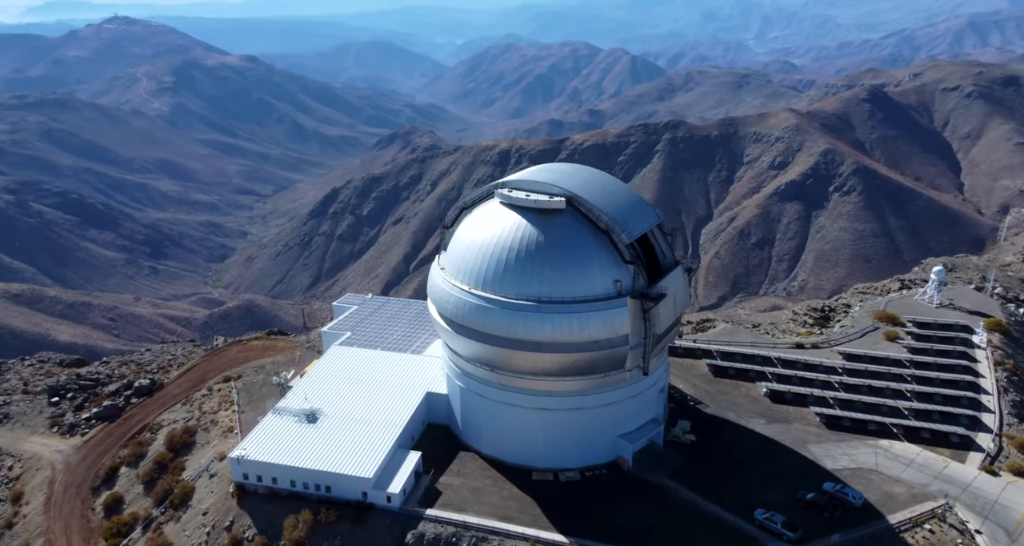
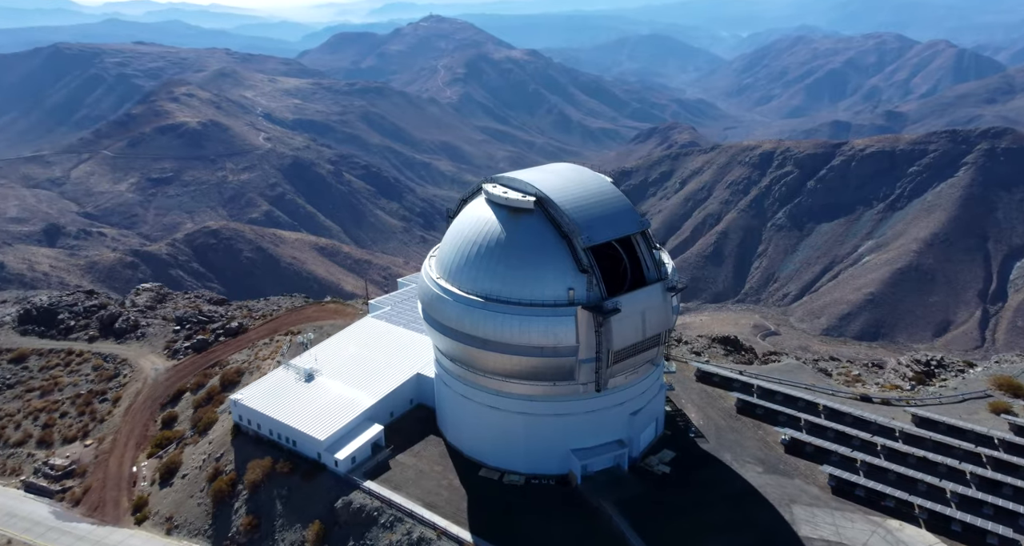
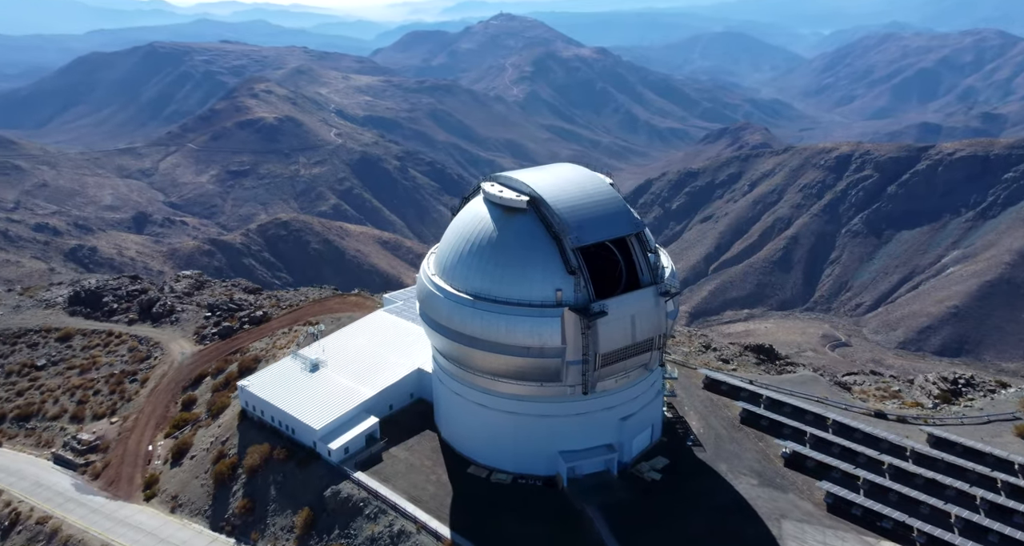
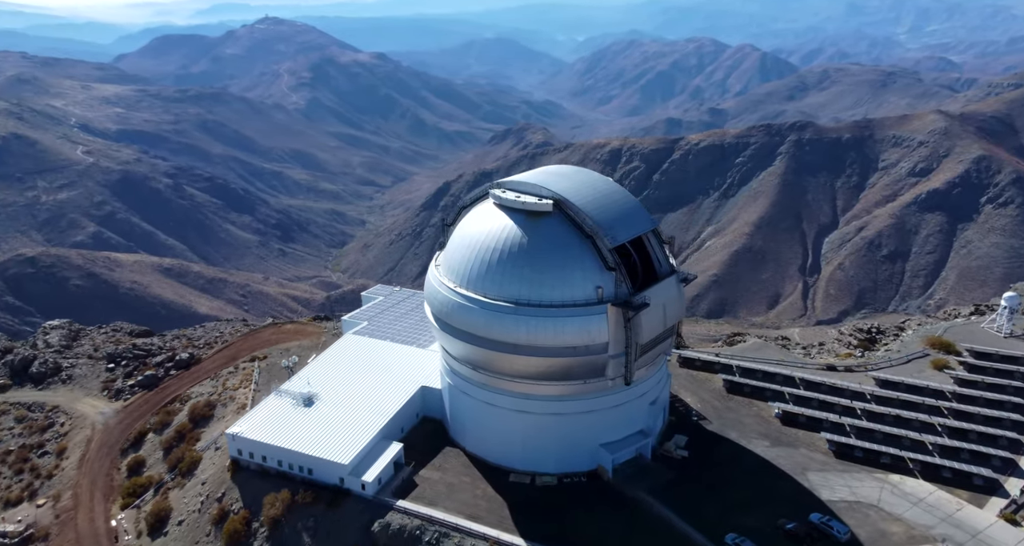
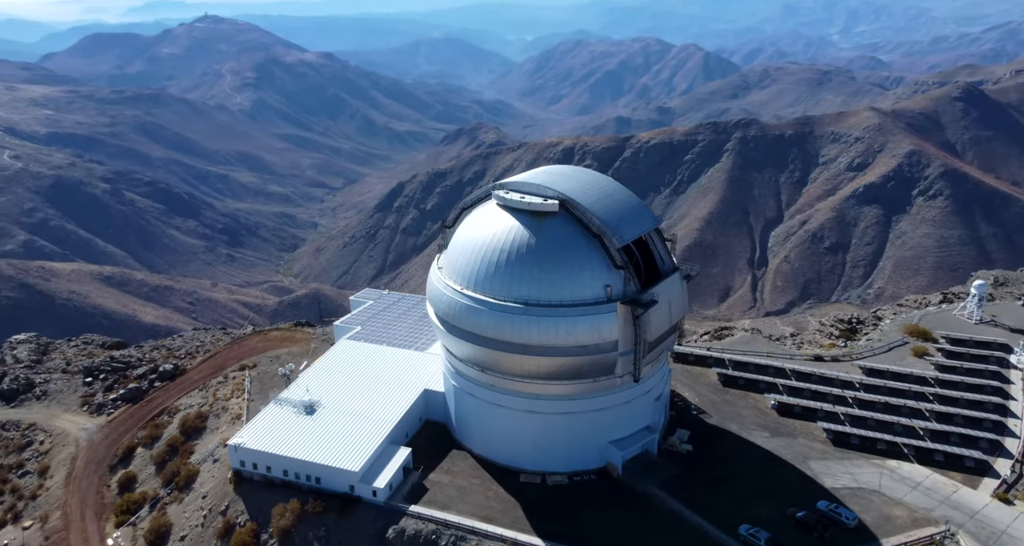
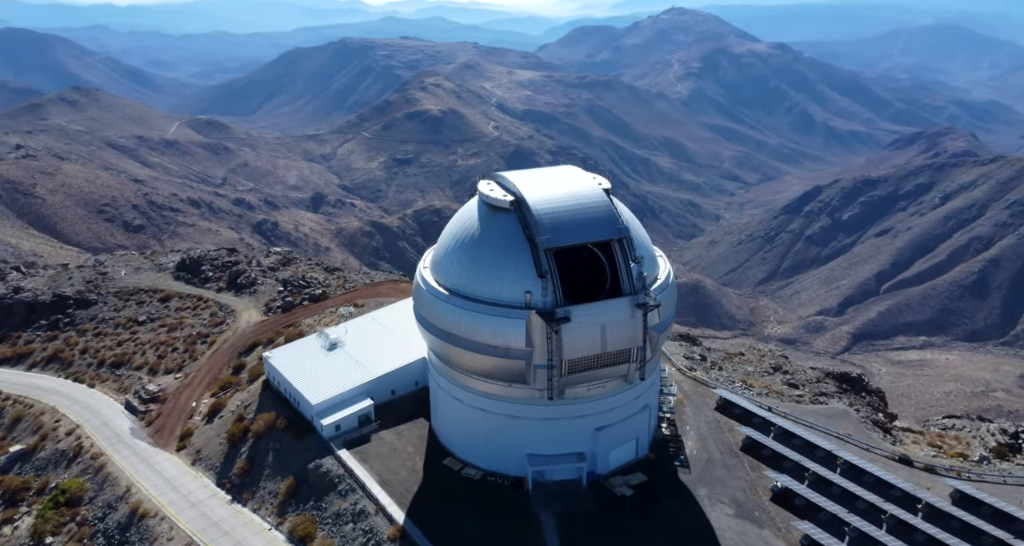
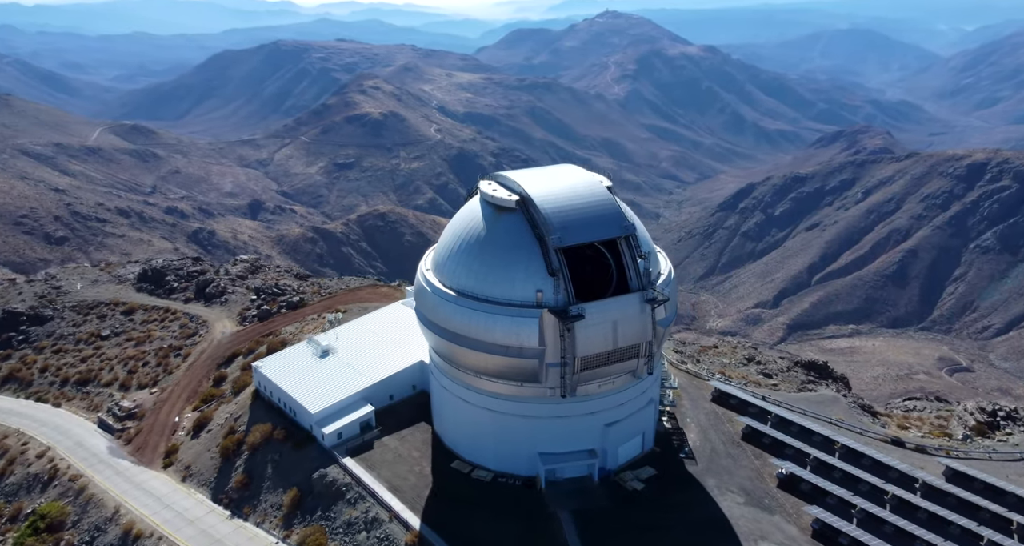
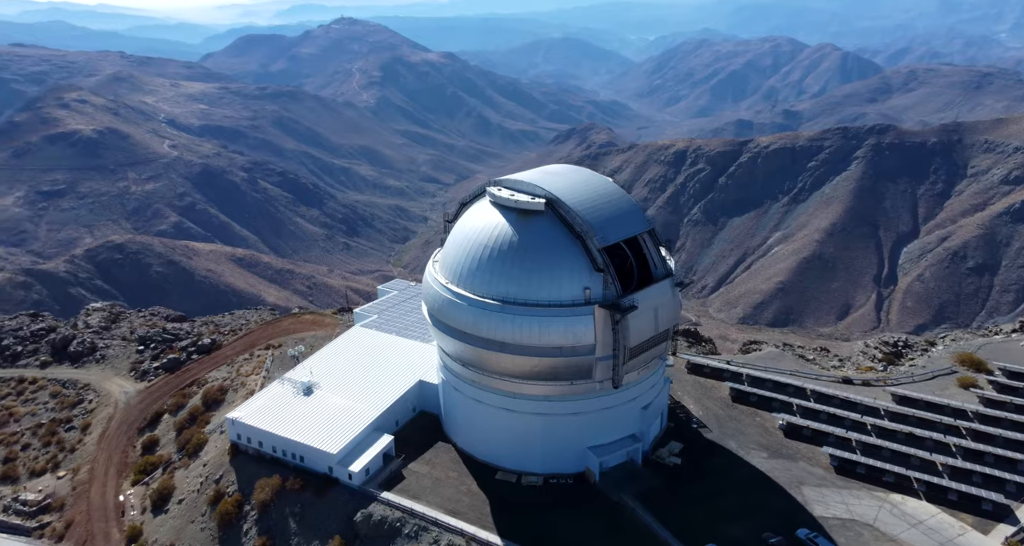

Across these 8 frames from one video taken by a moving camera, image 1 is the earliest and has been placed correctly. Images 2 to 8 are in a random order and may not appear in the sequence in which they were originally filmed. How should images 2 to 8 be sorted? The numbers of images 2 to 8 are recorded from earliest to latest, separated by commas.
5, 4, 8, 2, 3, 7, 6
